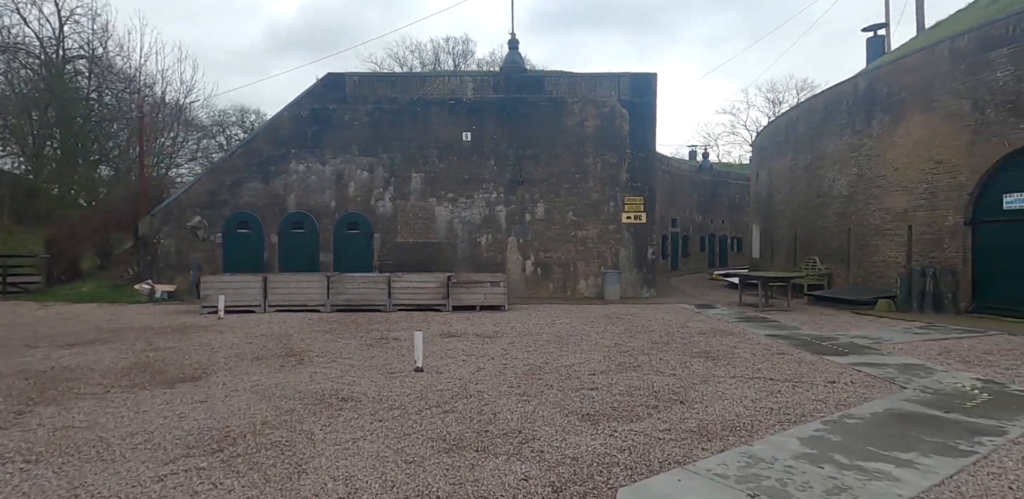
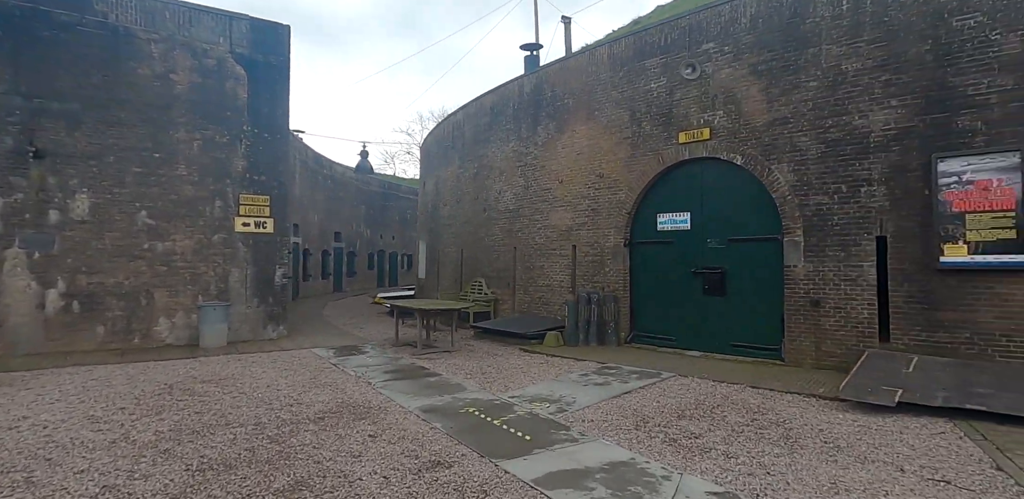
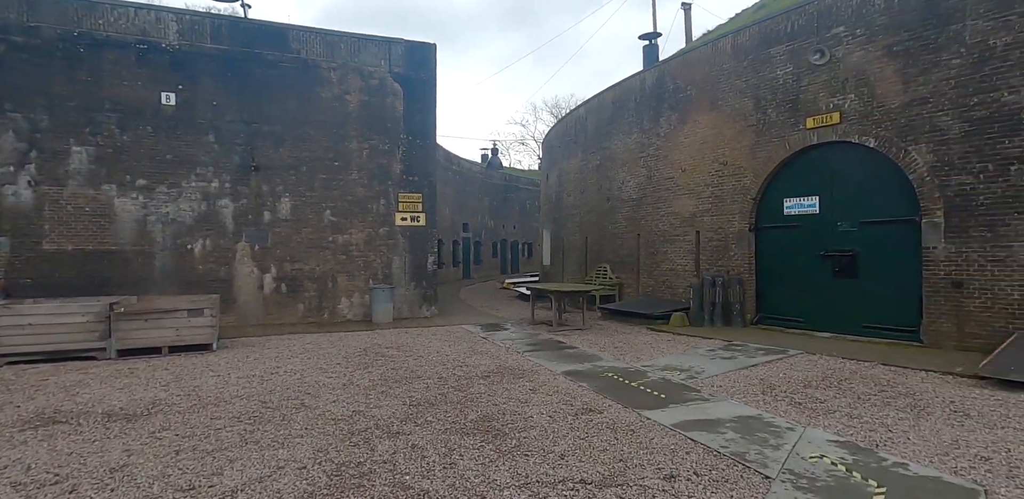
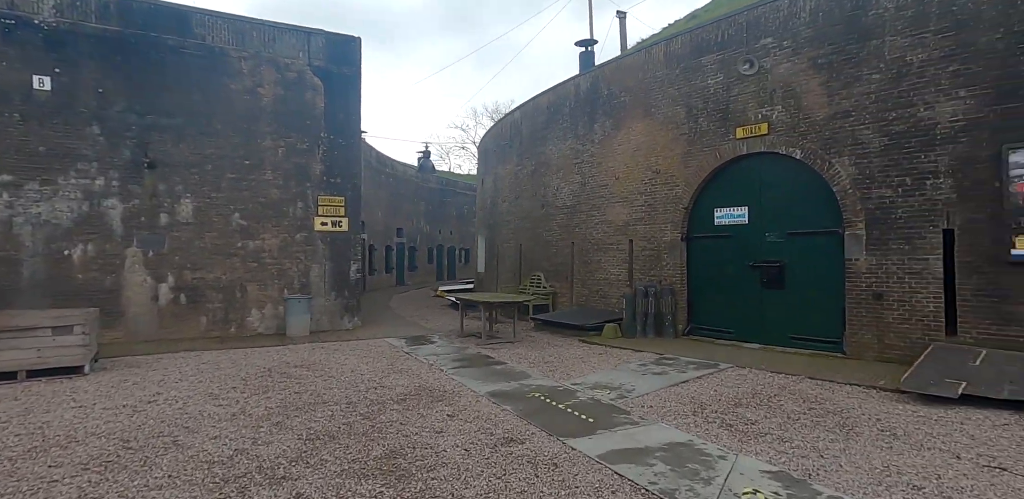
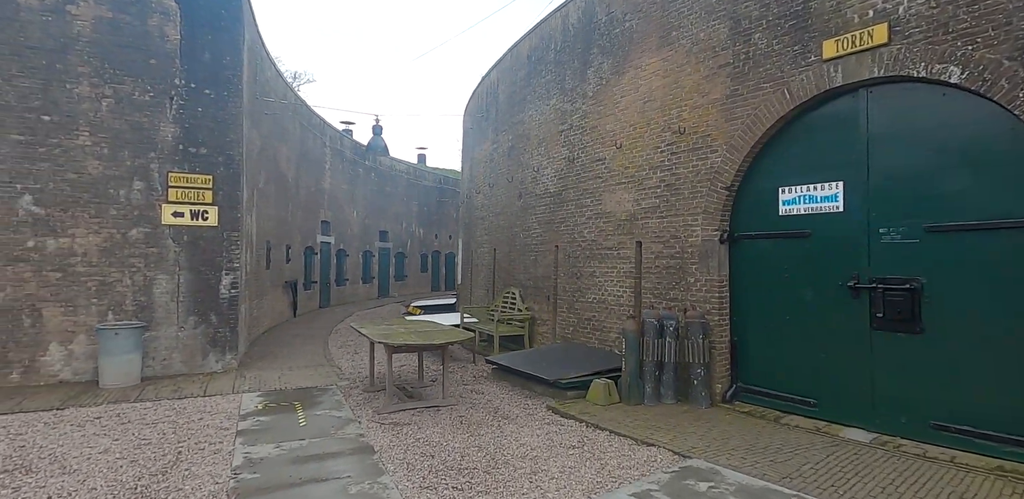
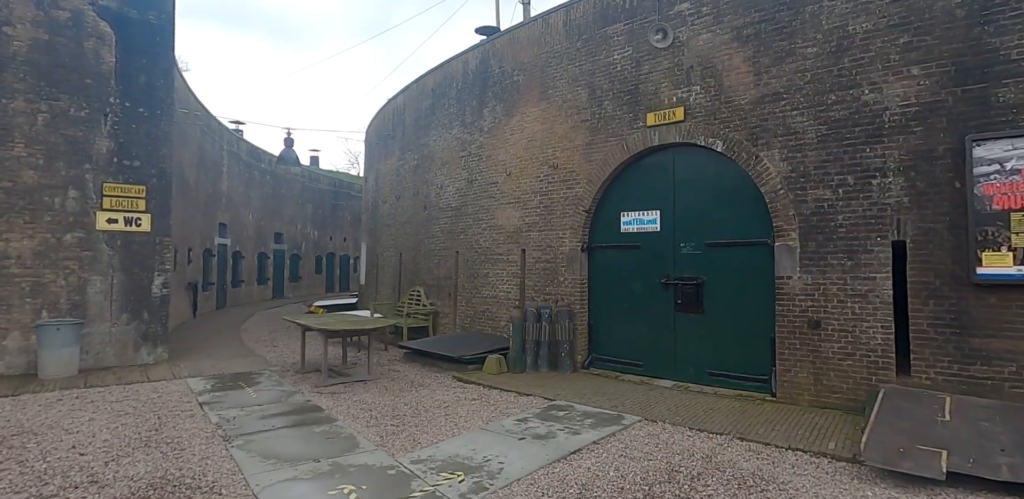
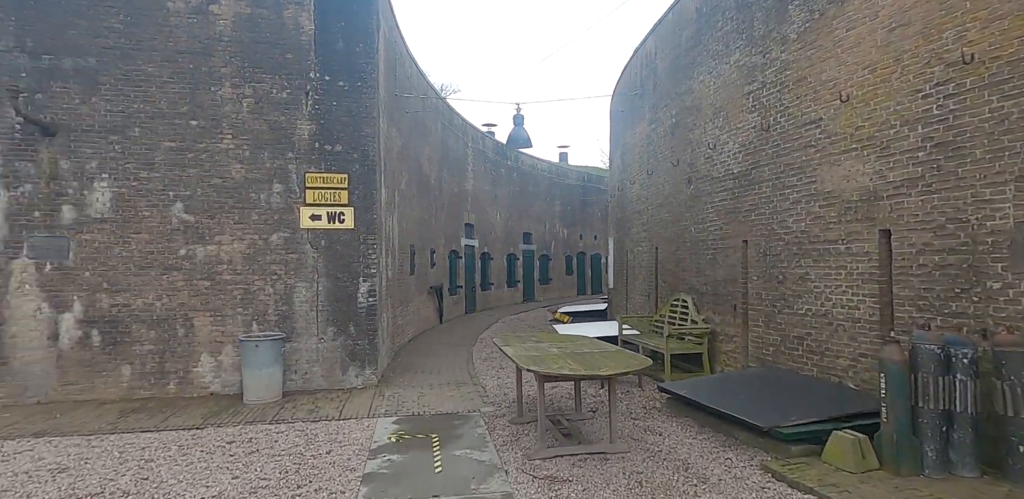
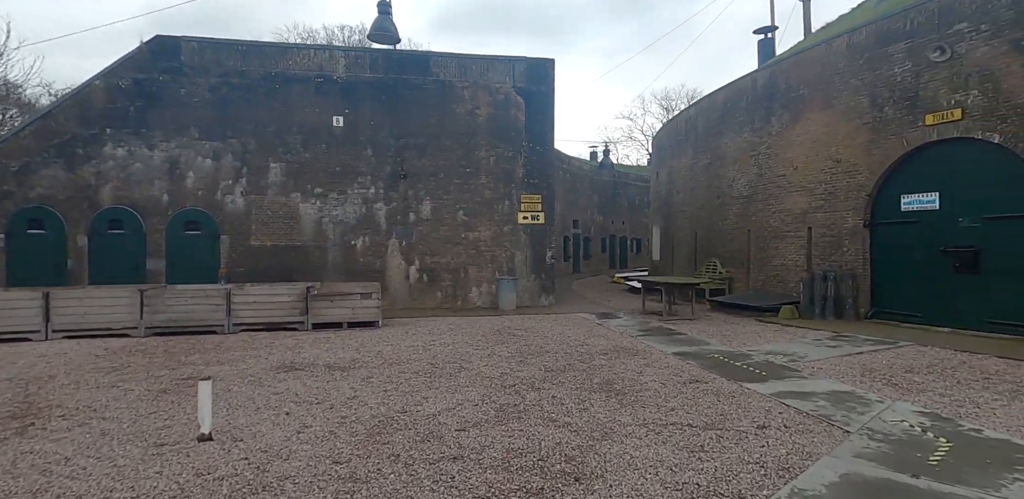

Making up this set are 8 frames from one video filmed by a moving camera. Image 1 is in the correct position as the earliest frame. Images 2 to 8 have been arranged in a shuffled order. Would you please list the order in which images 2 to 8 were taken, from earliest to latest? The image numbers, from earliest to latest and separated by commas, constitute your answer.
8, 3, 4, 2, 6, 5, 7
